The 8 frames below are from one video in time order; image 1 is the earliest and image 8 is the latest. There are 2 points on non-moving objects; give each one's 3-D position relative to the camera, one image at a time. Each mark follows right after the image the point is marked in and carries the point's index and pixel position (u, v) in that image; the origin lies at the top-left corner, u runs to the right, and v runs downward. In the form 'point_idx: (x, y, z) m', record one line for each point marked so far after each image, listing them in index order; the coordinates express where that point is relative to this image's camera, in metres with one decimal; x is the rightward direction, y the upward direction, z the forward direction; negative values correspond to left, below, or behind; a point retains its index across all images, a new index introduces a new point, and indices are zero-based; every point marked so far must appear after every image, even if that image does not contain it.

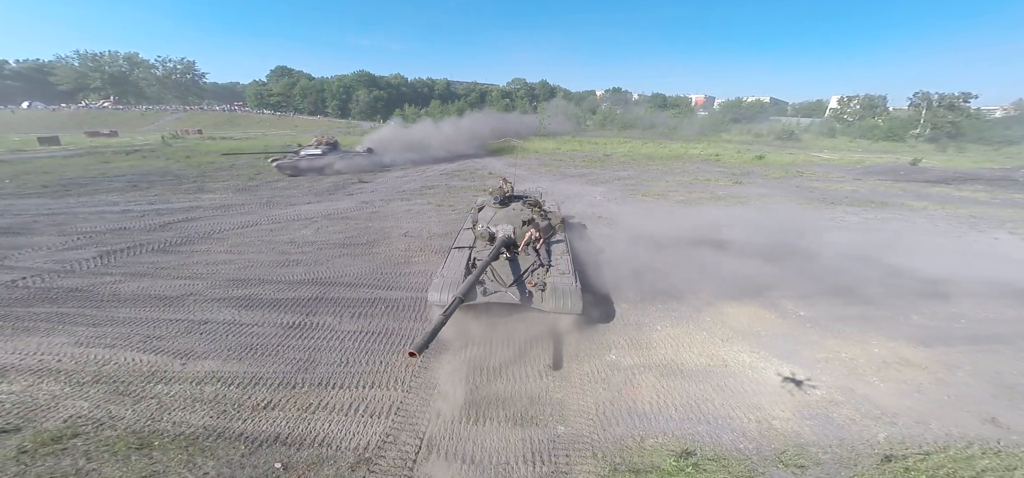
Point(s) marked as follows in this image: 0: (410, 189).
0: (-5.0, +2.5, +18.0) m
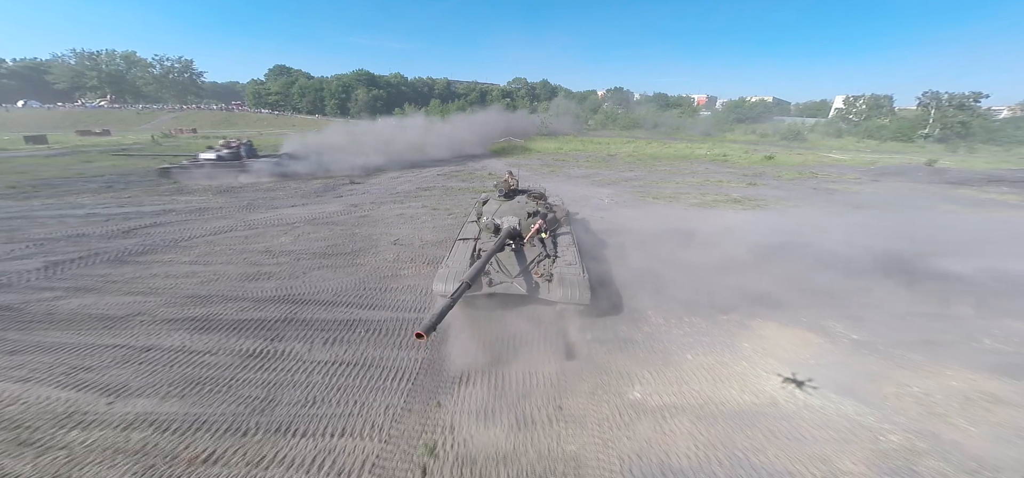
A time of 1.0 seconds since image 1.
0: (-5.0, +2.3, +16.8) m
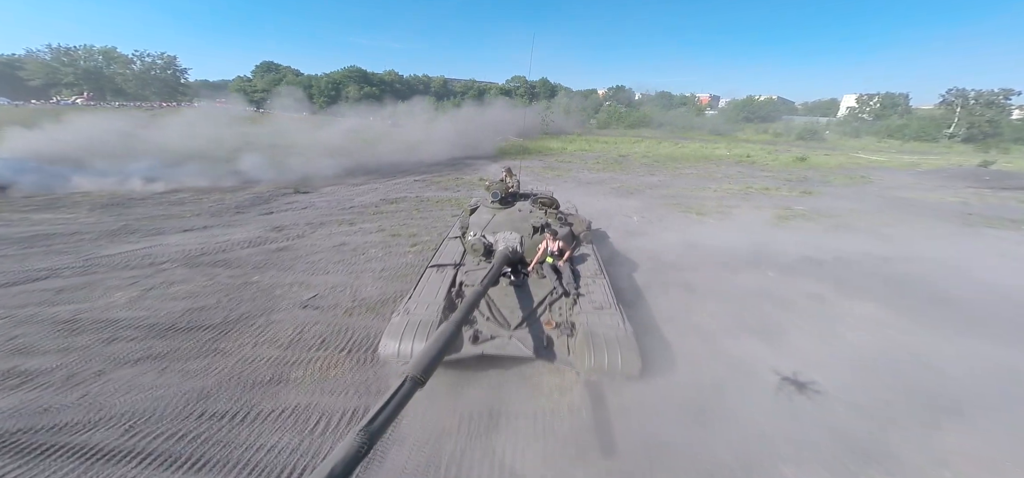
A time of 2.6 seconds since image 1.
0: (-5.1, +1.3, +12.5) m
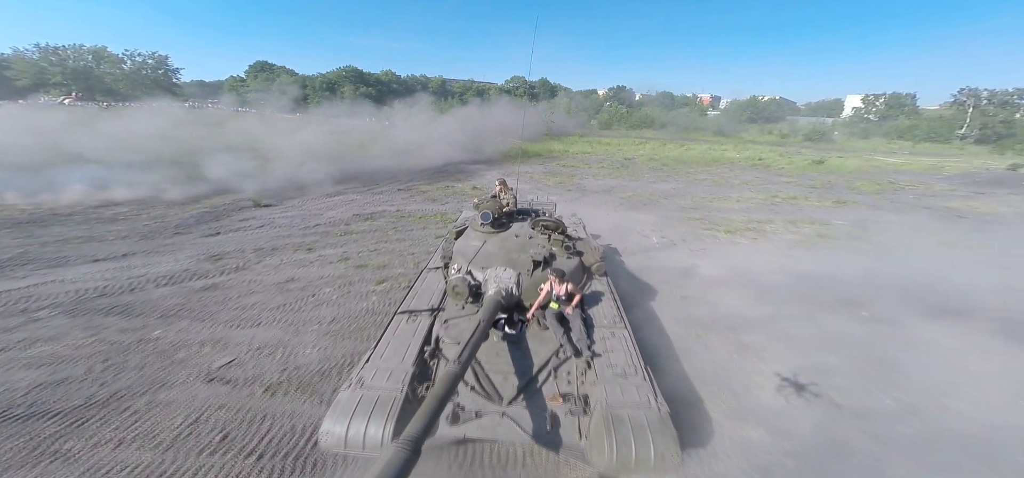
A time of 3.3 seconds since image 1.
0: (-5.3, +0.6, +10.6) m
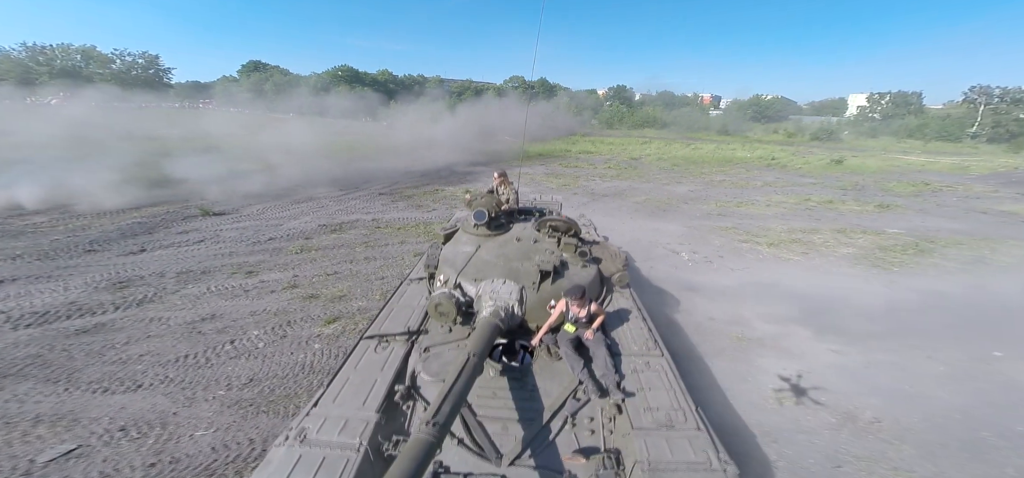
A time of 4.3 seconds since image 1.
0: (-5.3, +0.2, +8.8) m
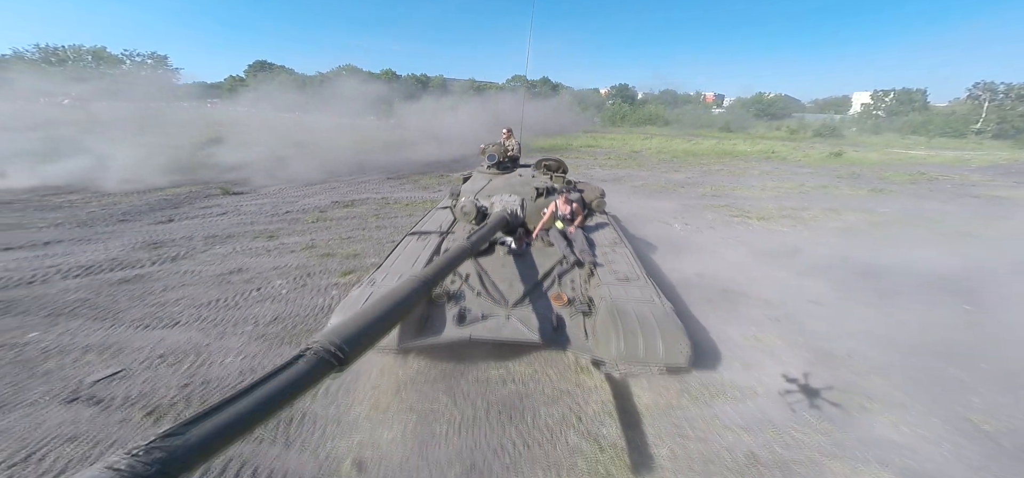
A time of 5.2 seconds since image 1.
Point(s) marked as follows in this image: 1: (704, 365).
0: (-5.3, +0.9, +9.3) m
1: (+2.3, -1.7, +4.5) m
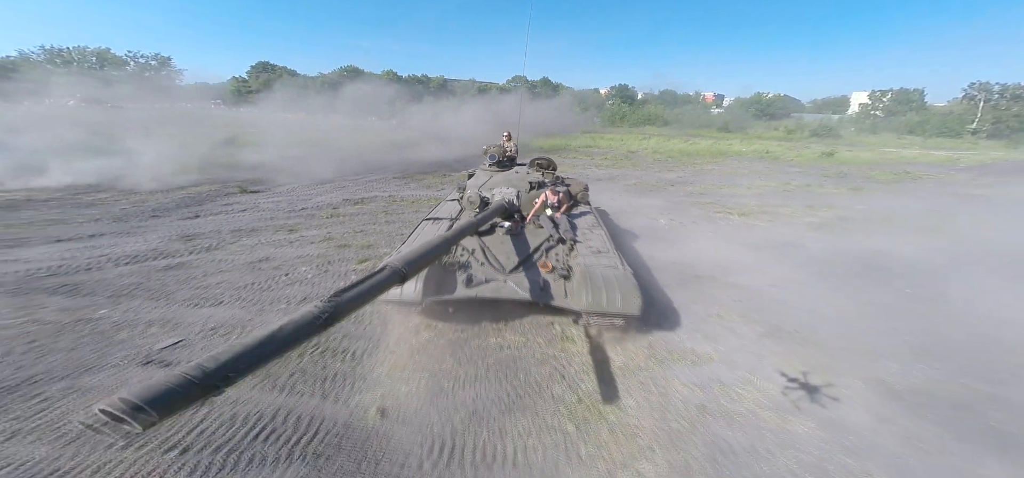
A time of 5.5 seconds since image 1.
0: (-5.3, +1.0, +10.0) m
1: (+2.3, -1.5, +5.2) m
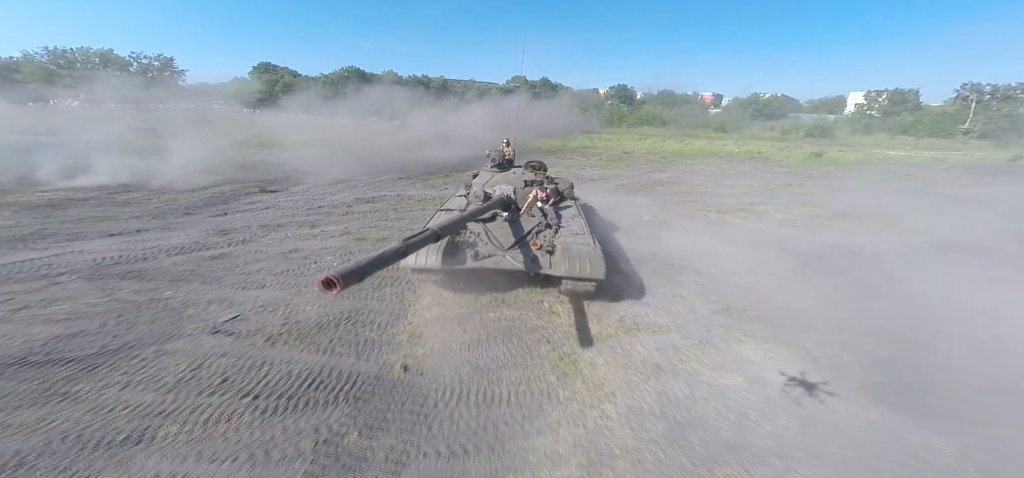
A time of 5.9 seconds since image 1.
0: (-5.4, +1.1, +11.0) m
1: (+2.2, -1.4, +6.1) m
